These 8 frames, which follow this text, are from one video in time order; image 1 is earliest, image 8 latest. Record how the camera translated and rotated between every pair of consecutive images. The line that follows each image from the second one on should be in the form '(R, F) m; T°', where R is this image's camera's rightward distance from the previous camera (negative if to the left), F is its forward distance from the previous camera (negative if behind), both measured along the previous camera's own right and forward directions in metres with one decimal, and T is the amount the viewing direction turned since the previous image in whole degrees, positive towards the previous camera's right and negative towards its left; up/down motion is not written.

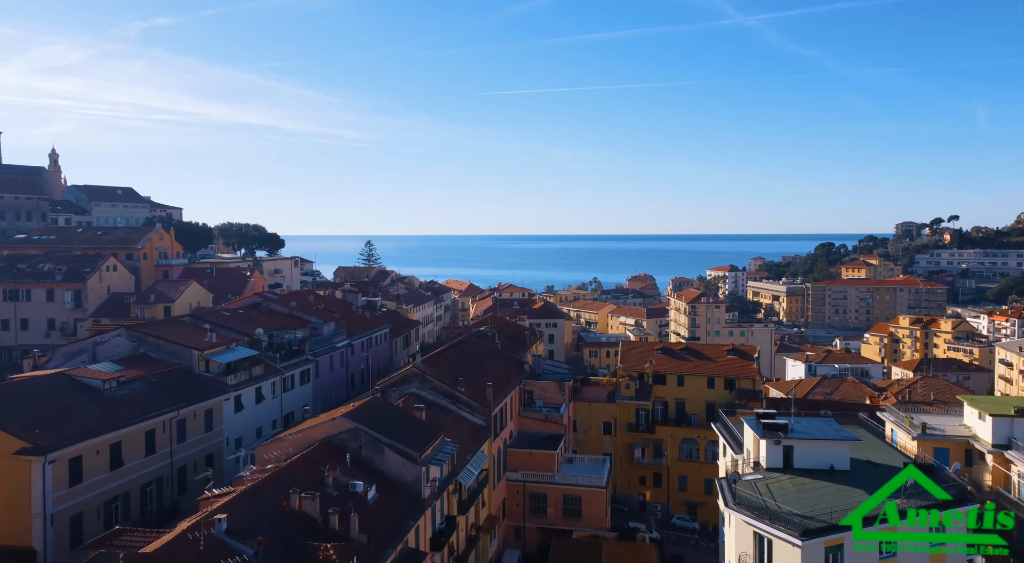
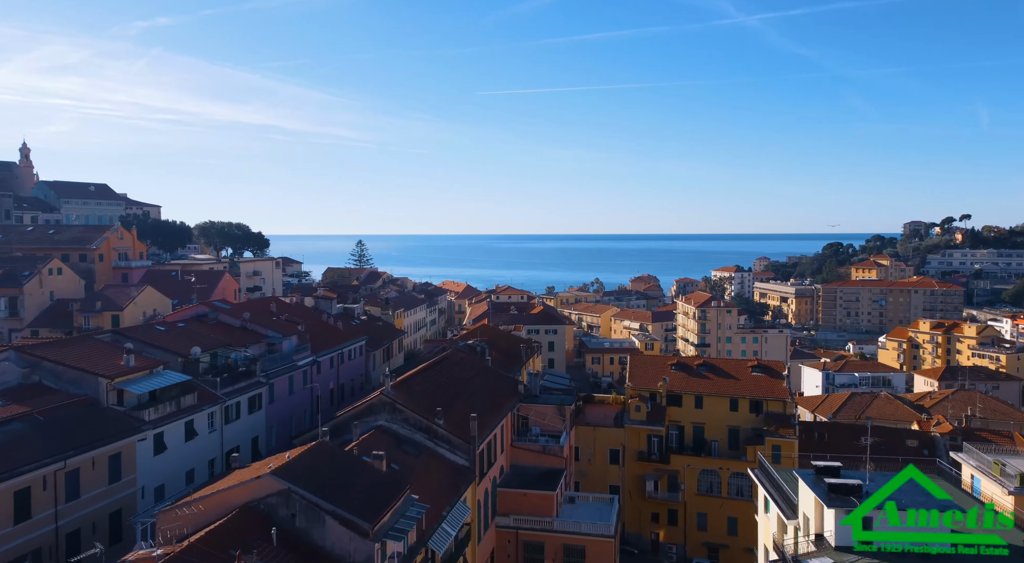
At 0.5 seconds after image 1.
(+0.3, +4.5) m; 0°
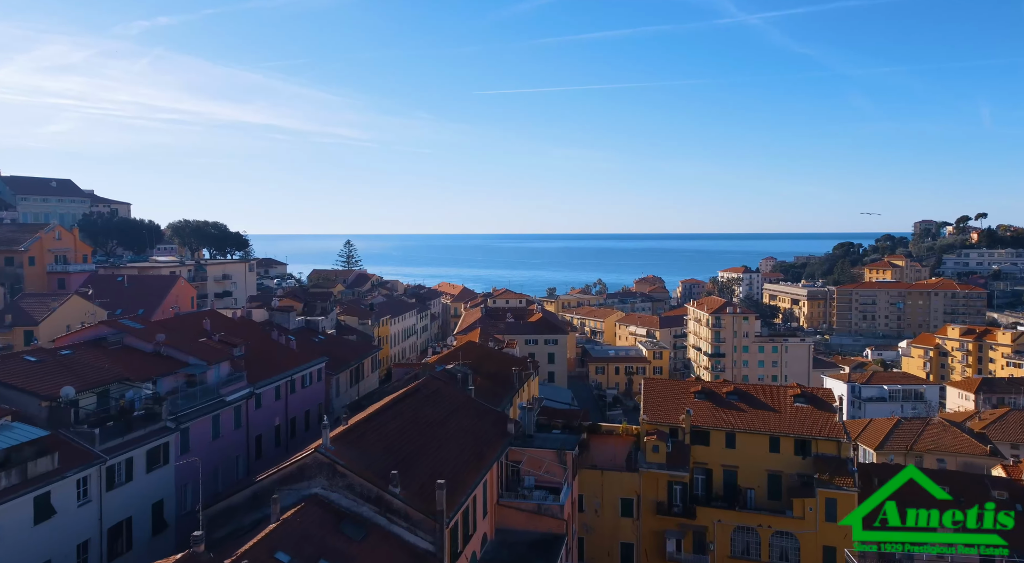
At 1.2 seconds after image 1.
(+0.4, +5.5) m; 0°
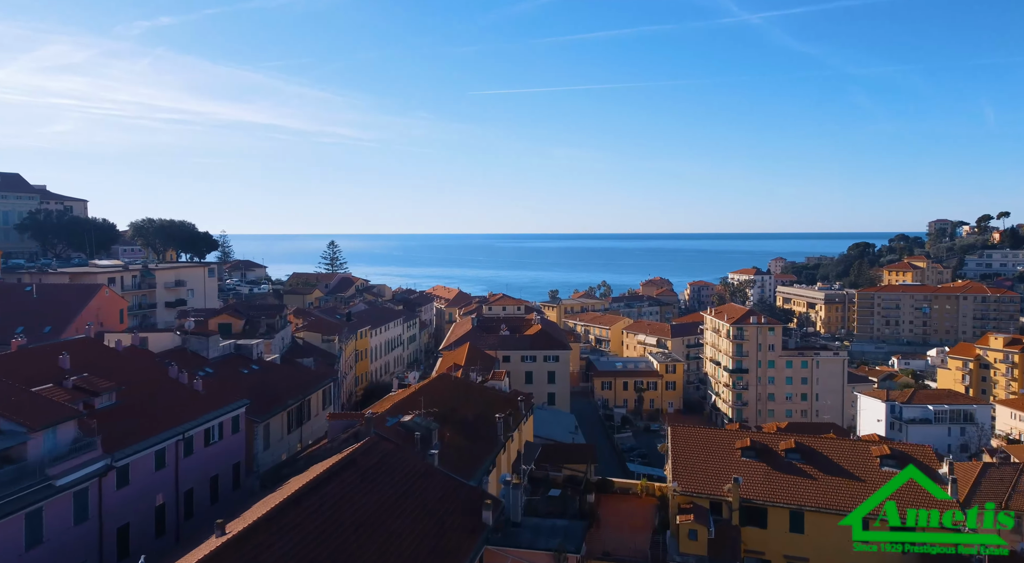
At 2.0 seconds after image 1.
(+0.5, +6.8) m; 0°
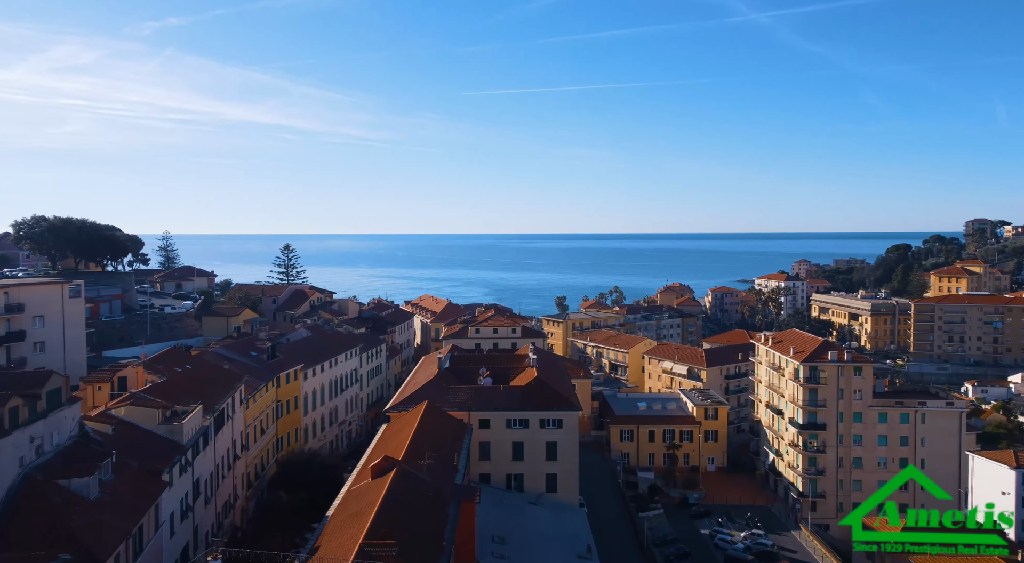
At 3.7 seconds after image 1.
(+1.1, +14.8) m; -1°
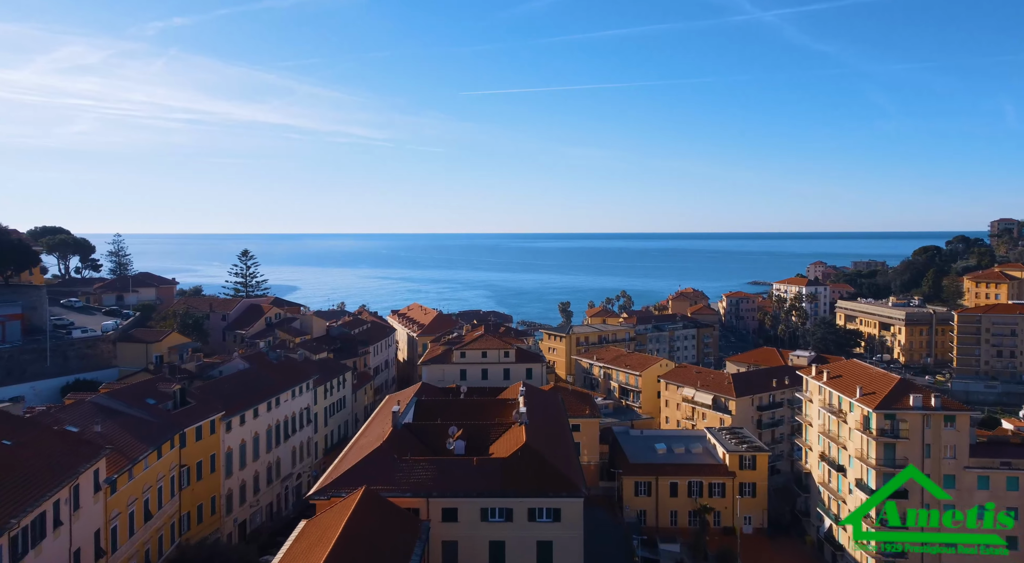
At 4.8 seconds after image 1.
(+0.8, +9.1) m; 0°
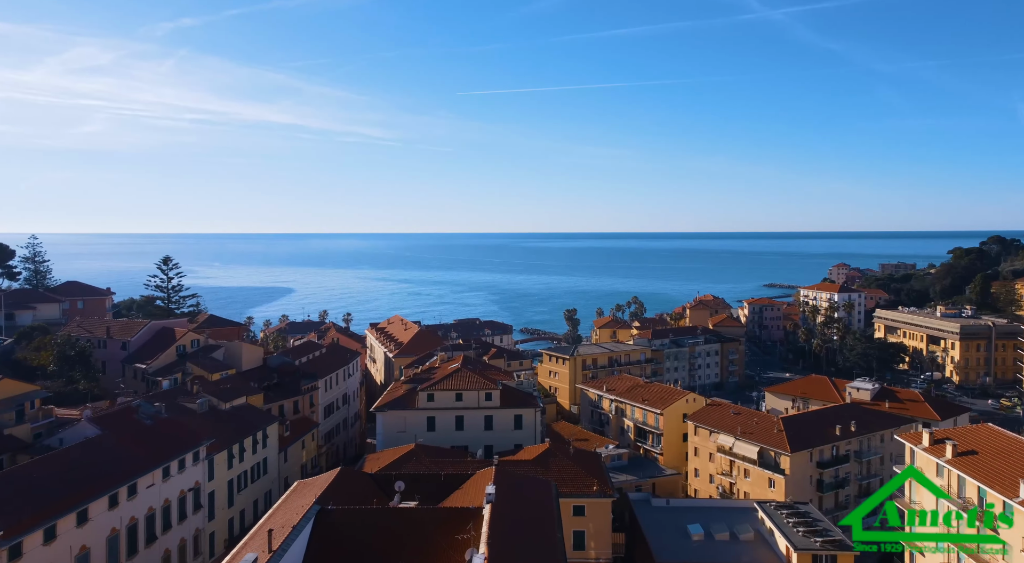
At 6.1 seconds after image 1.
(+1.2, +11.4) m; -1°
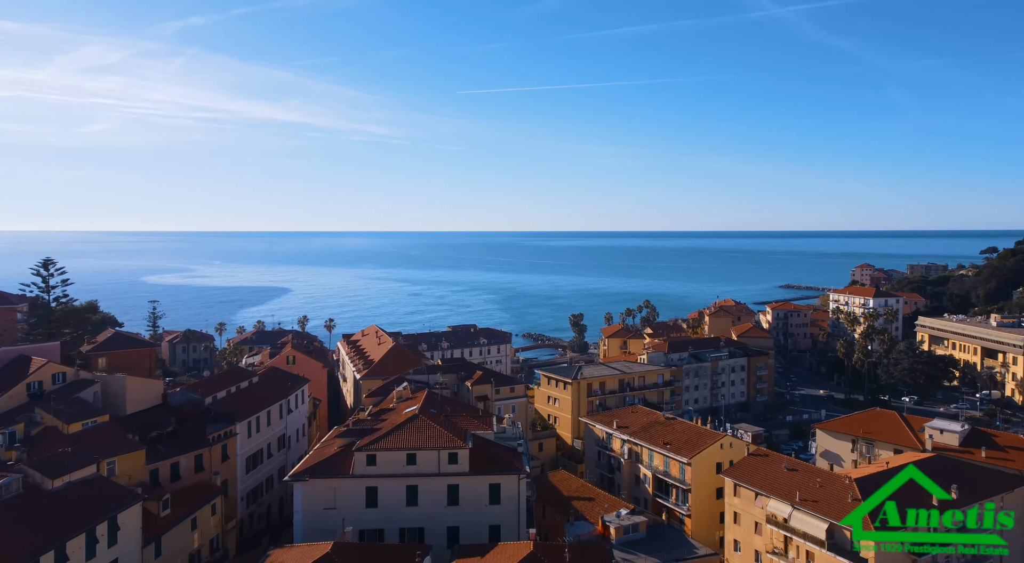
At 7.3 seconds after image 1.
(+1.2, +10.4) m; -1°
